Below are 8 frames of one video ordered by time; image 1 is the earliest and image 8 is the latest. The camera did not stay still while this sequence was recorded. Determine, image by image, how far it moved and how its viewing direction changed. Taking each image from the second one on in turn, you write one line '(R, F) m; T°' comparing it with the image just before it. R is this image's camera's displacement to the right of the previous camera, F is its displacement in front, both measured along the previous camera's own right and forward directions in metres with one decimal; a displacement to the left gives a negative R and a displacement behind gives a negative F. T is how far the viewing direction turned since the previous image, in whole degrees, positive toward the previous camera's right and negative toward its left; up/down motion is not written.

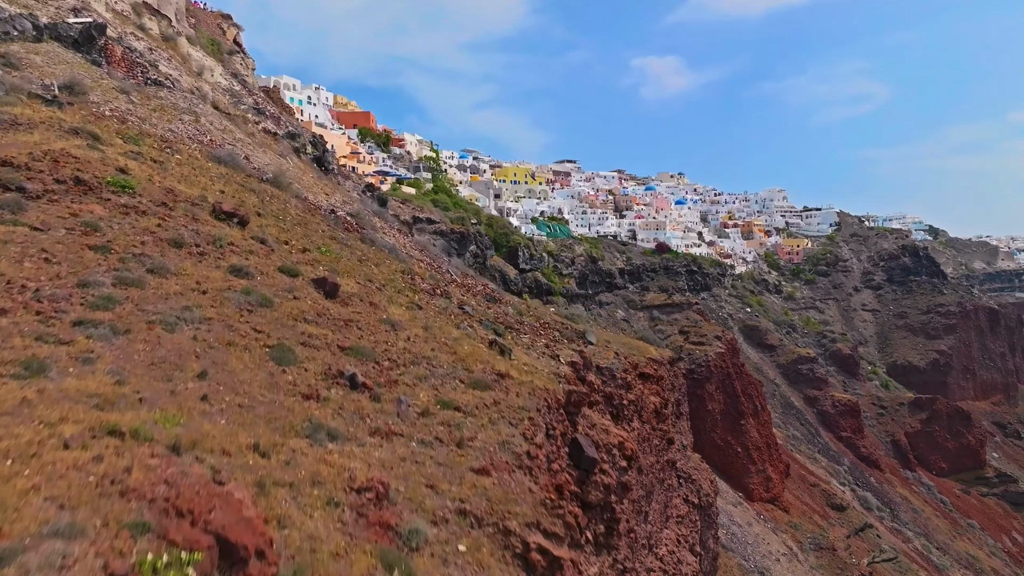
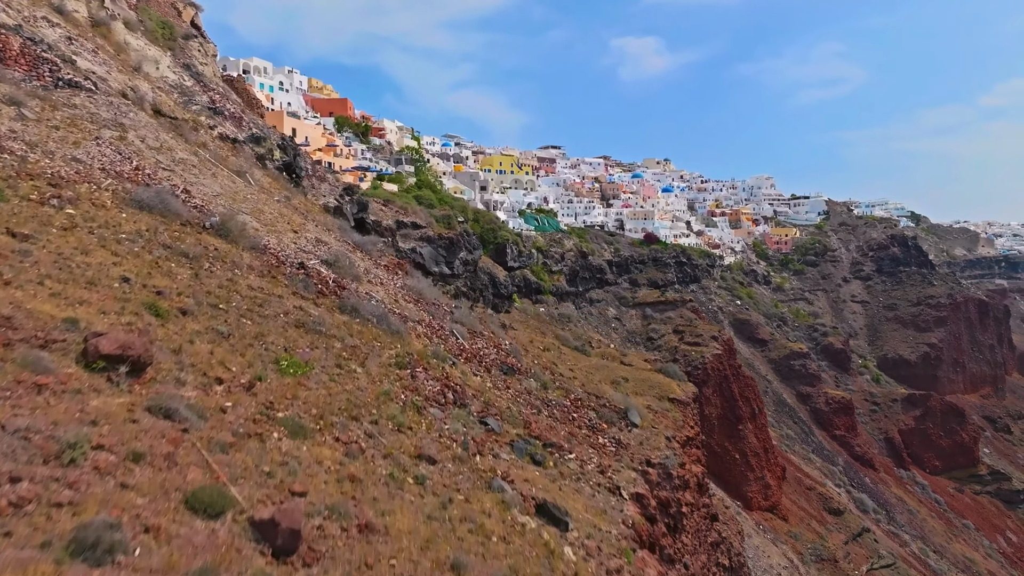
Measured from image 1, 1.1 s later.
(-0.6, +3.0) m; +2°
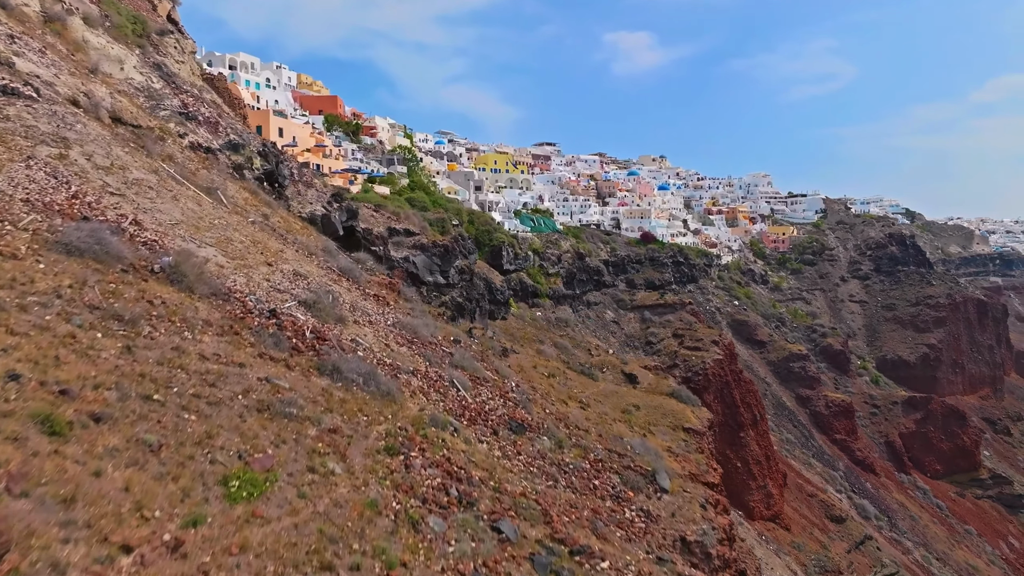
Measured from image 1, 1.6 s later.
(-0.2, +1.5) m; +1°
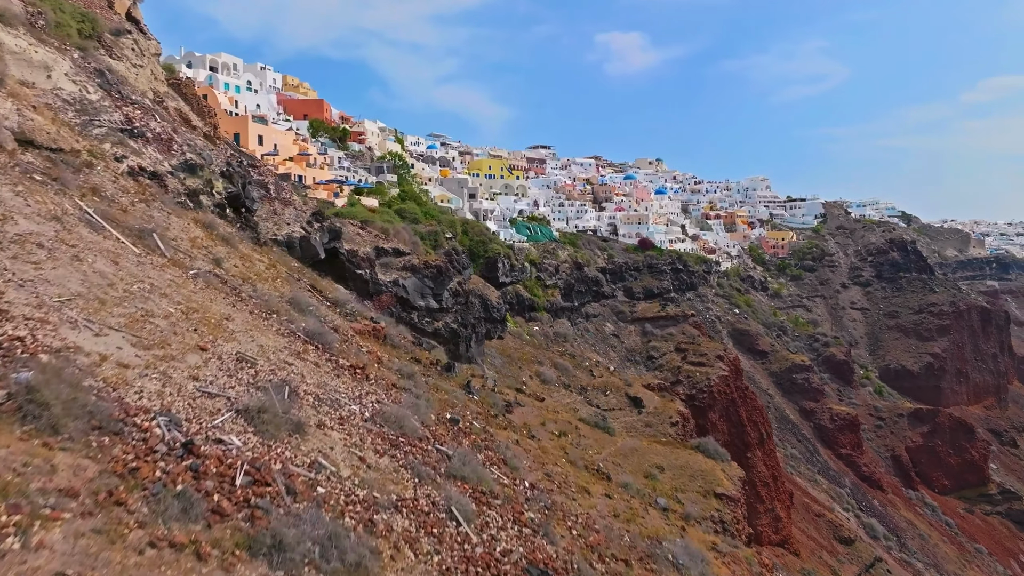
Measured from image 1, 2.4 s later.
(-0.3, +2.4) m; +1°
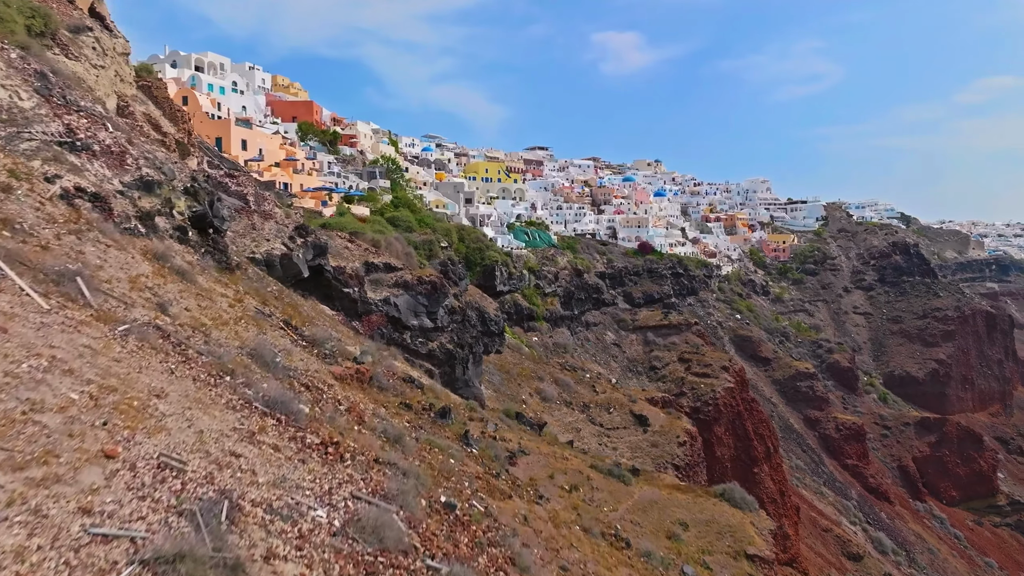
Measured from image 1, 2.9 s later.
(-0.1, +1.8) m; 0°
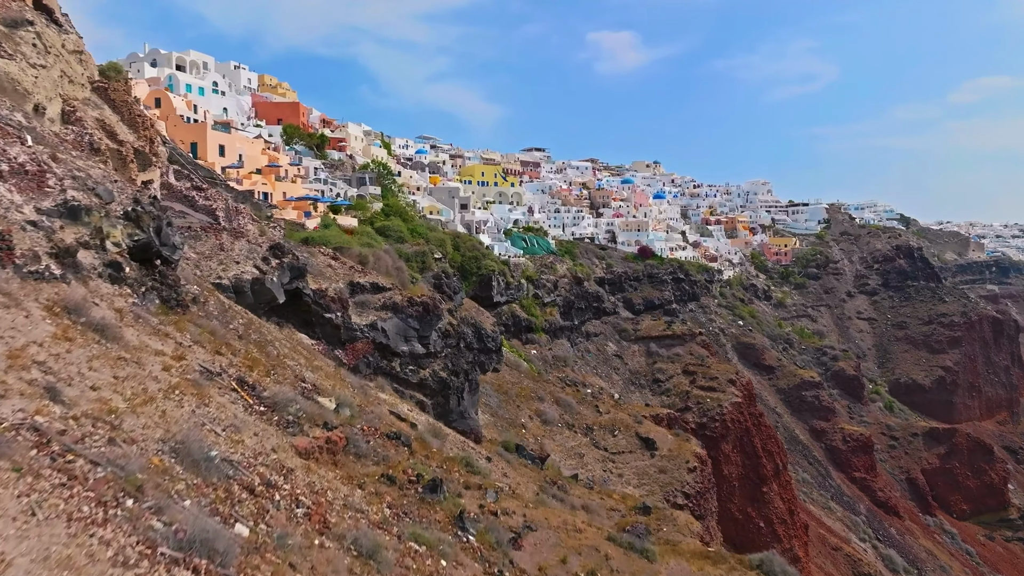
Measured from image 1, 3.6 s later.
(-0.1, +2.2) m; 0°
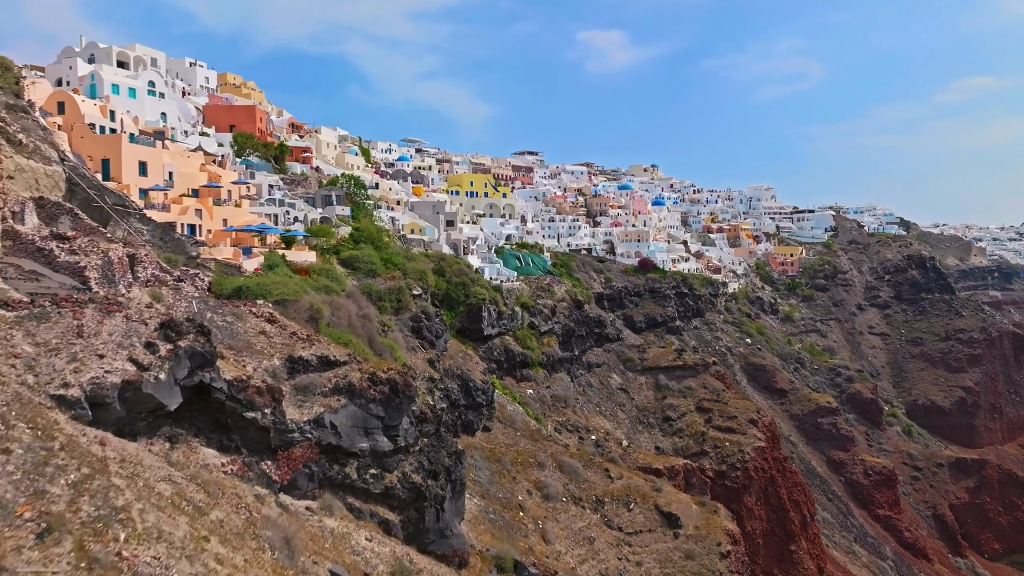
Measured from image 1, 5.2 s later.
(-0.2, +5.7) m; +1°
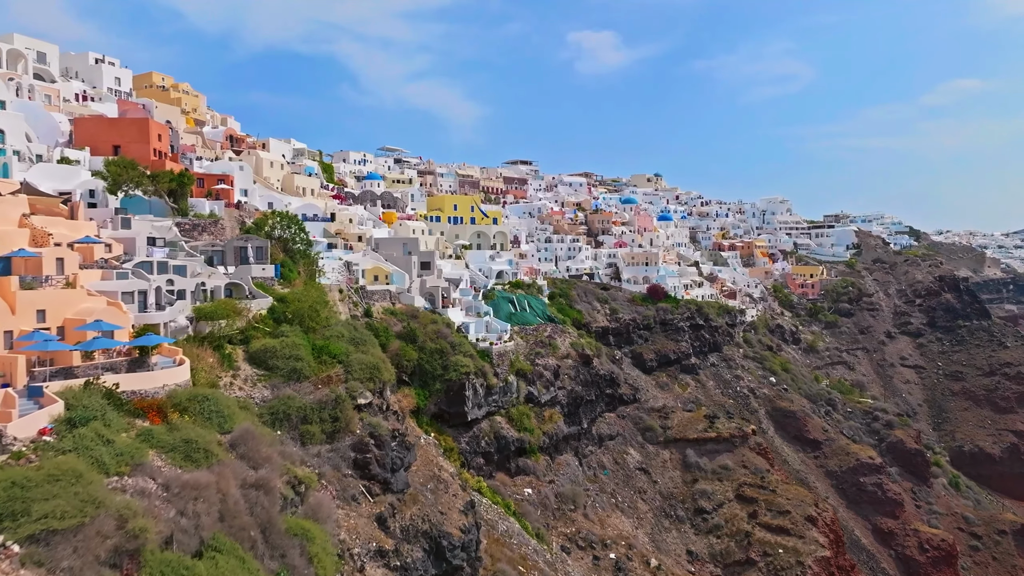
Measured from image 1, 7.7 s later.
(-0.1, +9.3) m; +1°
